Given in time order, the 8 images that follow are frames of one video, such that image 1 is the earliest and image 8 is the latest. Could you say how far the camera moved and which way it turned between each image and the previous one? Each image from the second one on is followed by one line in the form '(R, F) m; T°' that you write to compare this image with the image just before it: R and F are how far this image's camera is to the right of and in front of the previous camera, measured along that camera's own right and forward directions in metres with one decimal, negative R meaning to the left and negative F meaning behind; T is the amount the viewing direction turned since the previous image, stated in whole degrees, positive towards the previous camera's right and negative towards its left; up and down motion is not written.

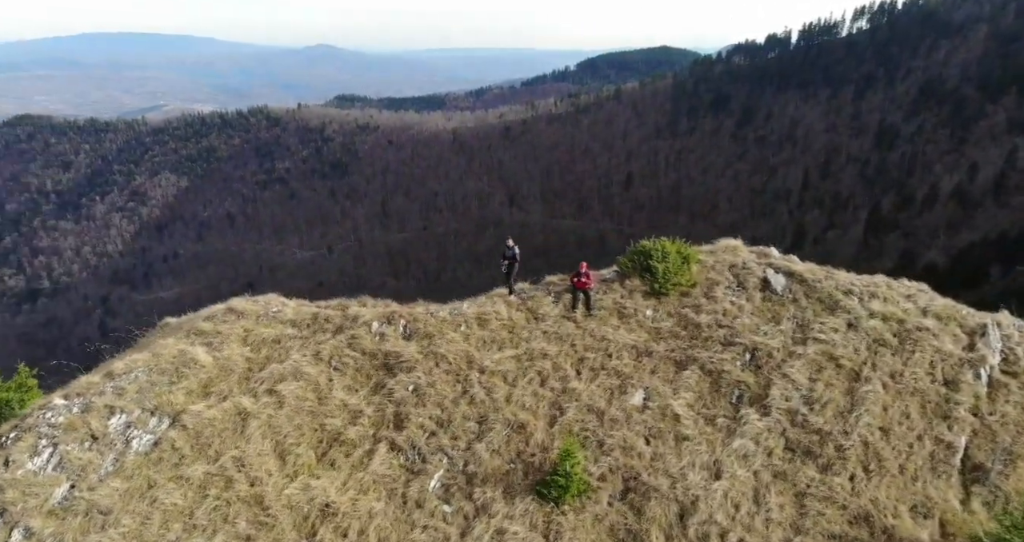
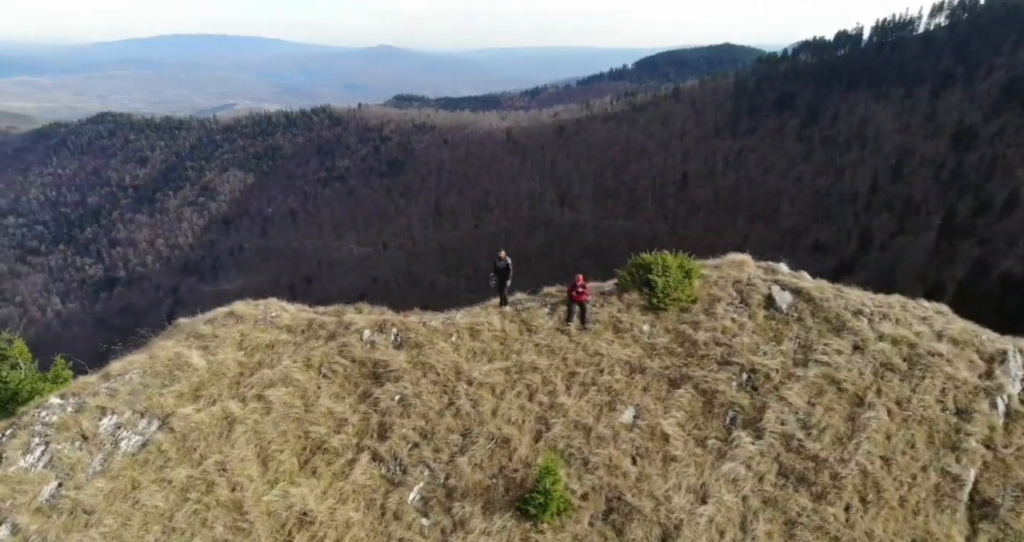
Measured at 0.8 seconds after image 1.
(+1.2, +0.2) m; -3°
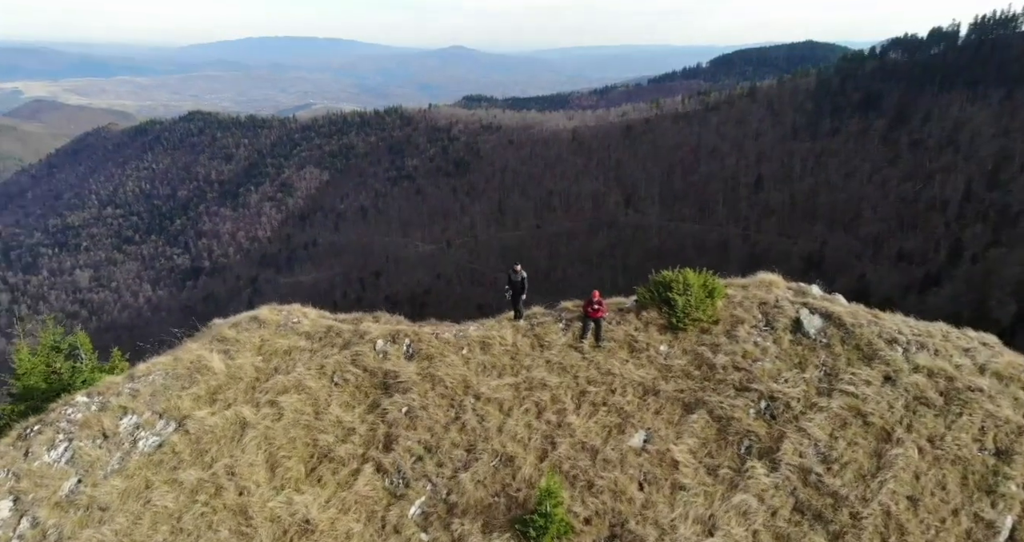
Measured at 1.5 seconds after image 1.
(+0.9, +0.2) m; -4°
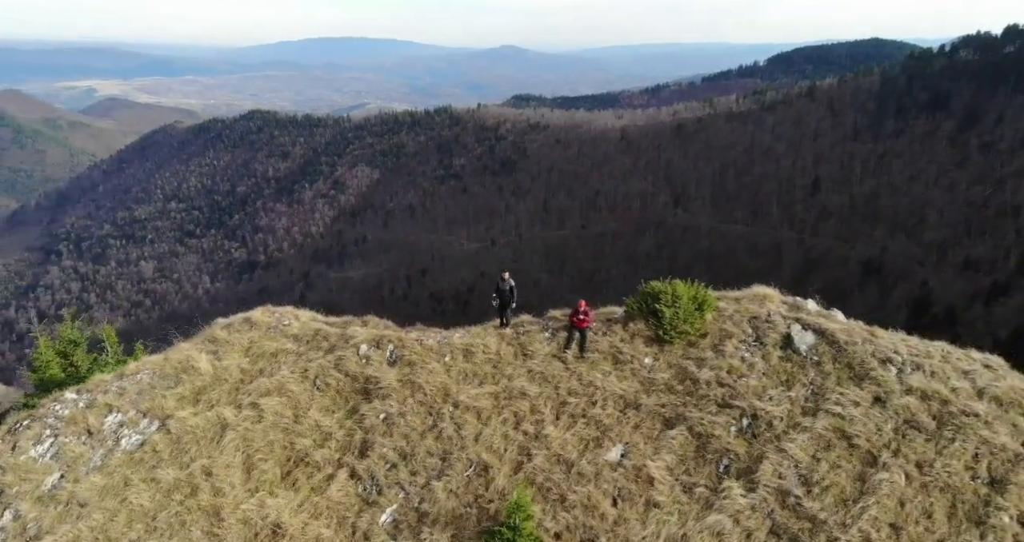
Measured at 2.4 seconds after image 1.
(+1.3, +0.2) m; -3°
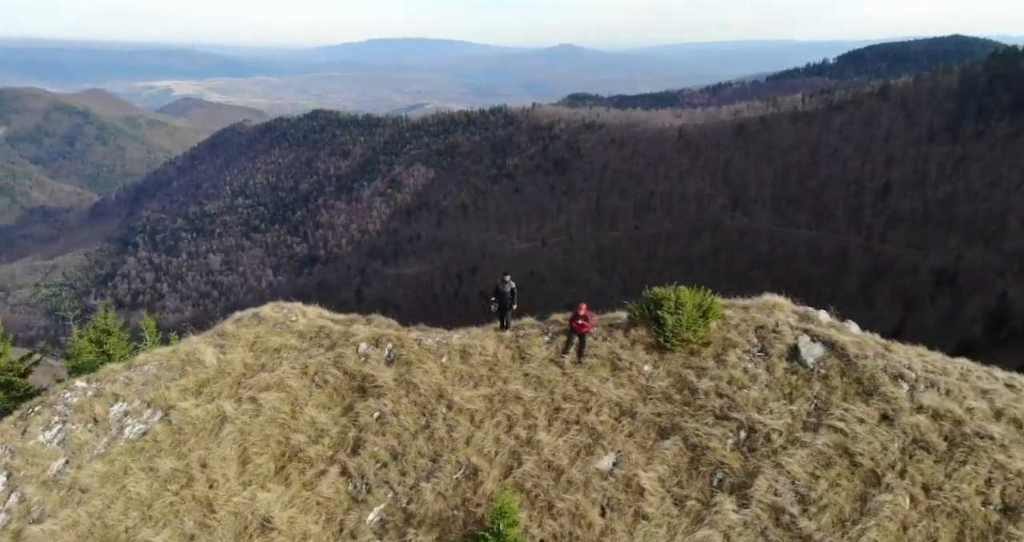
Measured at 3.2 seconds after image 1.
(+1.0, +0.2) m; -3°
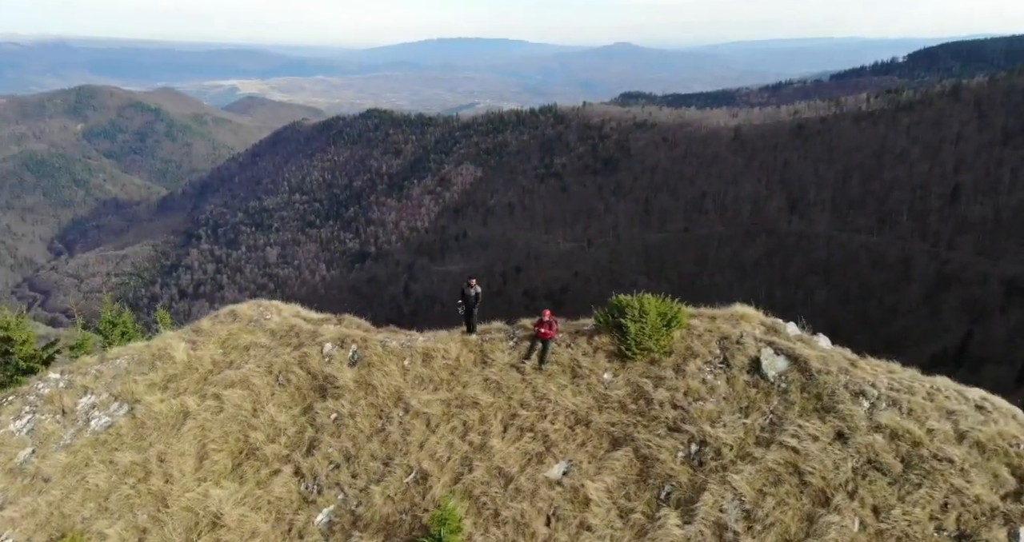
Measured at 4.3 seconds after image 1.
(+1.8, +0.1) m; -2°
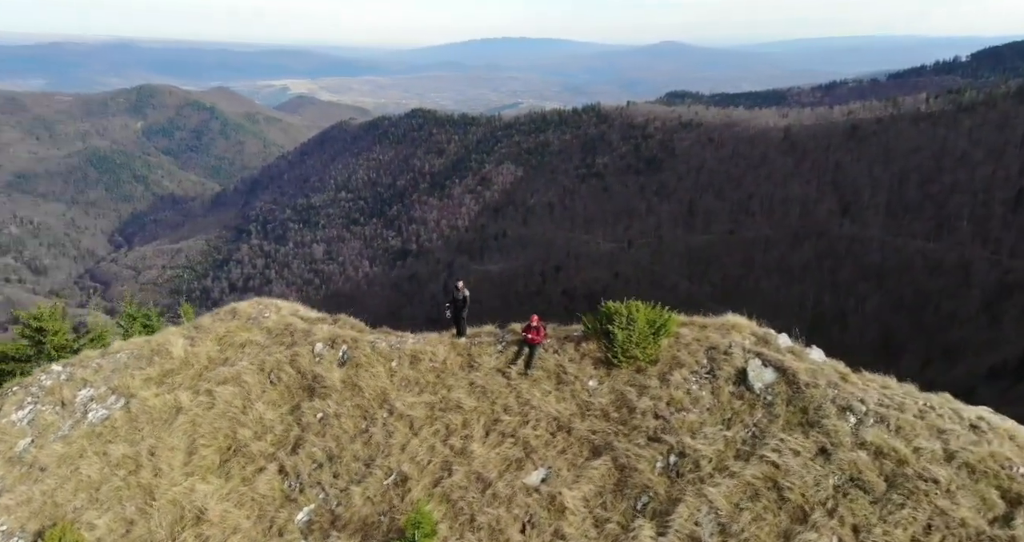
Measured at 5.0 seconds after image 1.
(+1.1, 0.0) m; -2°
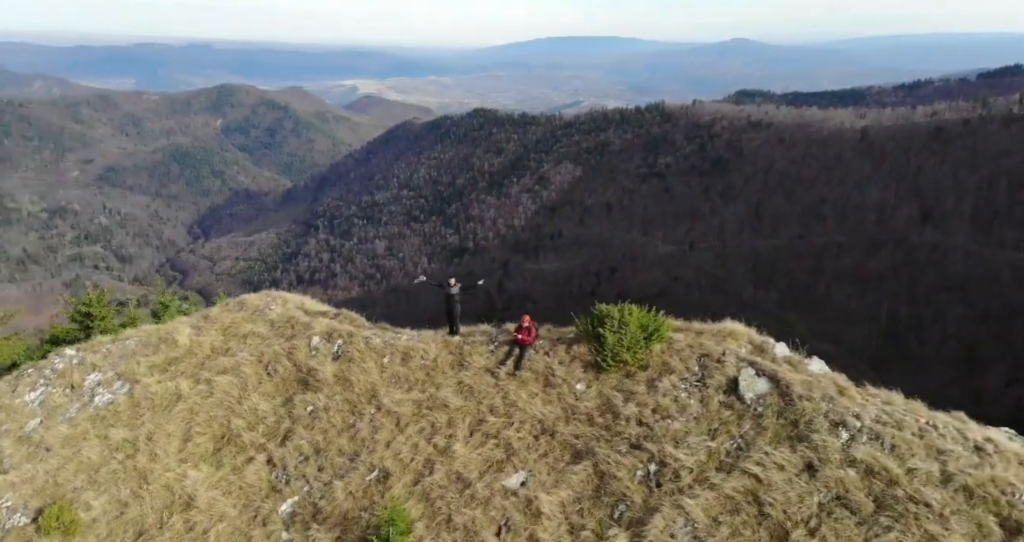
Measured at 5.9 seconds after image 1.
(+1.3, +0.2) m; -4°
